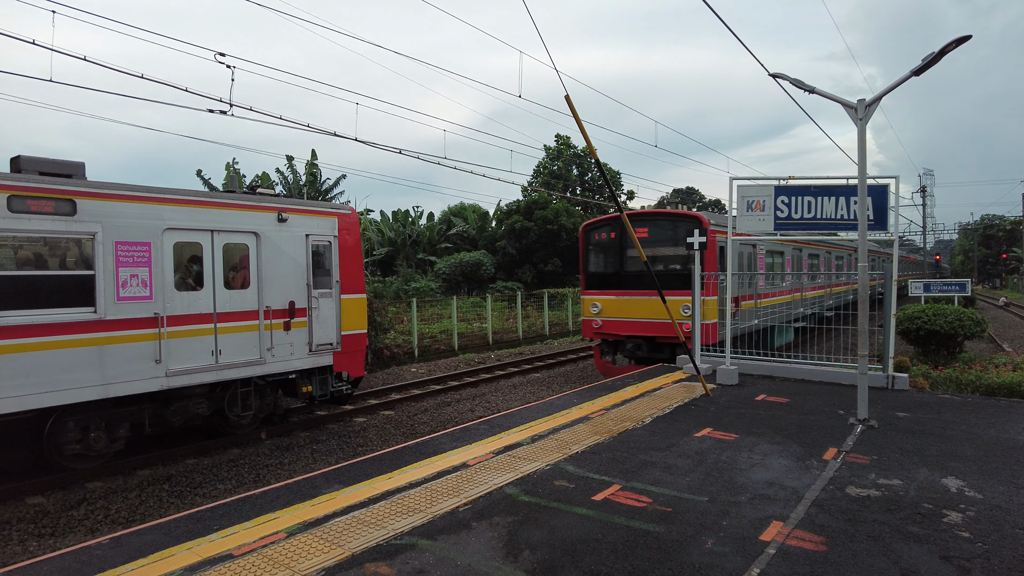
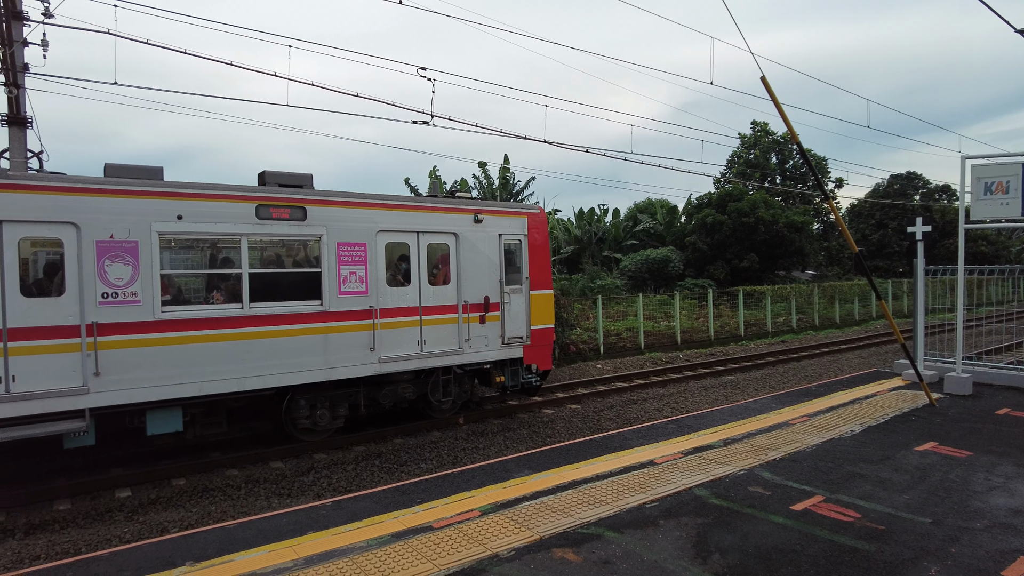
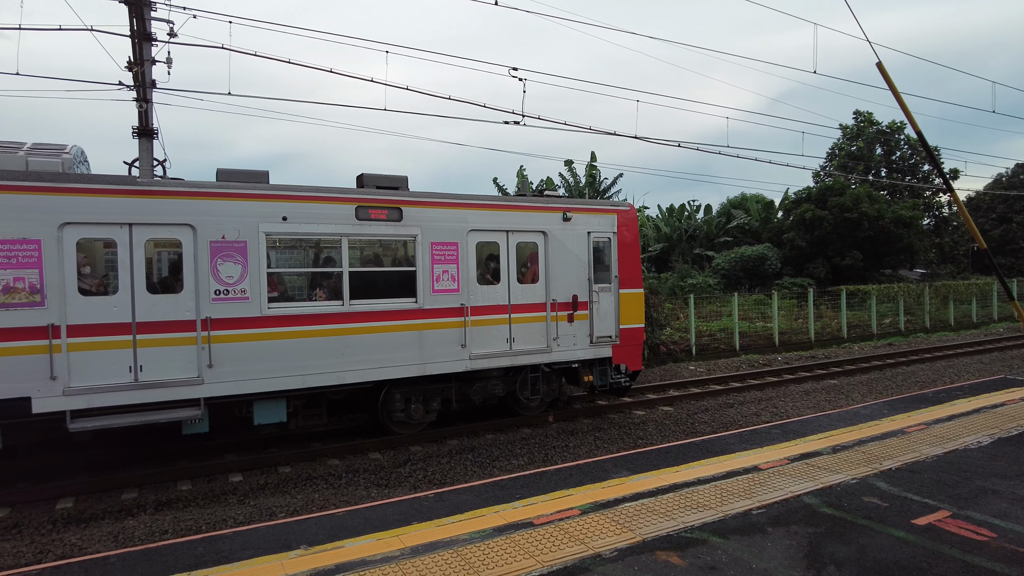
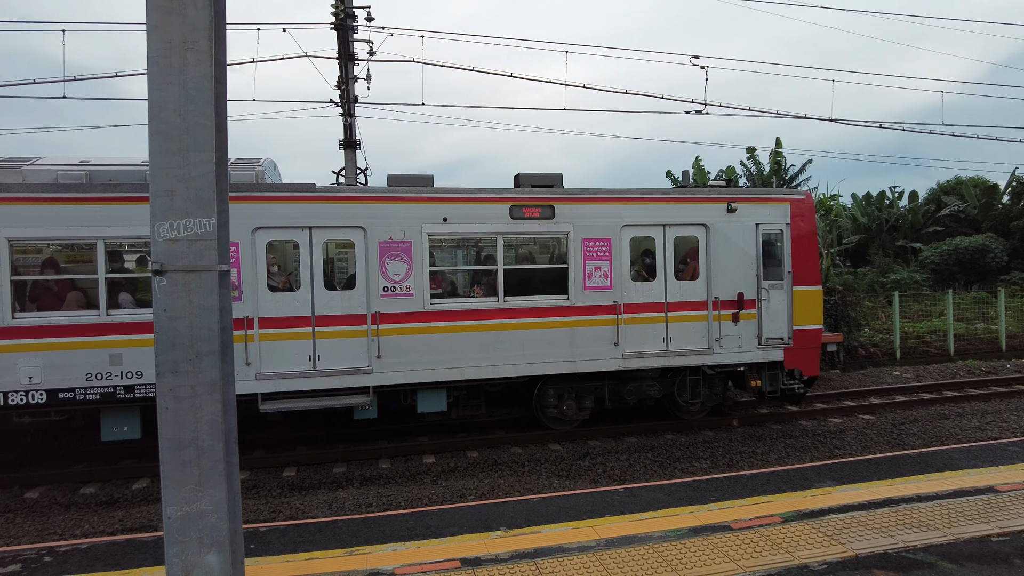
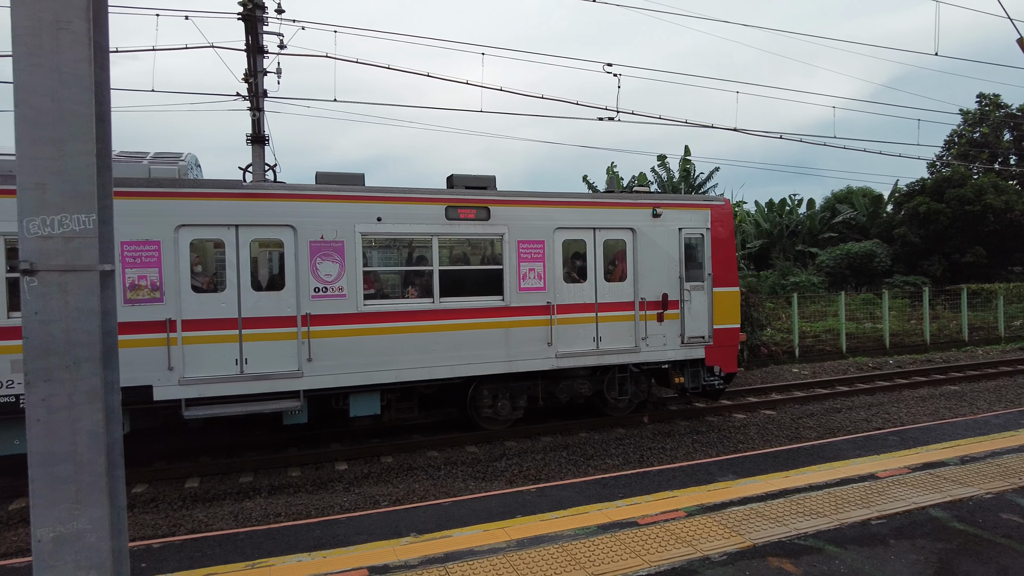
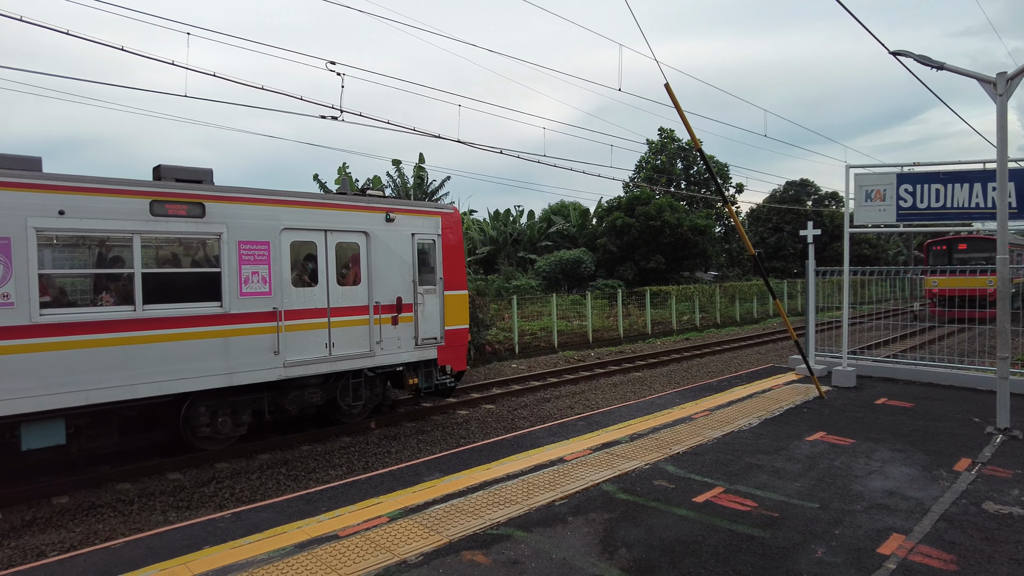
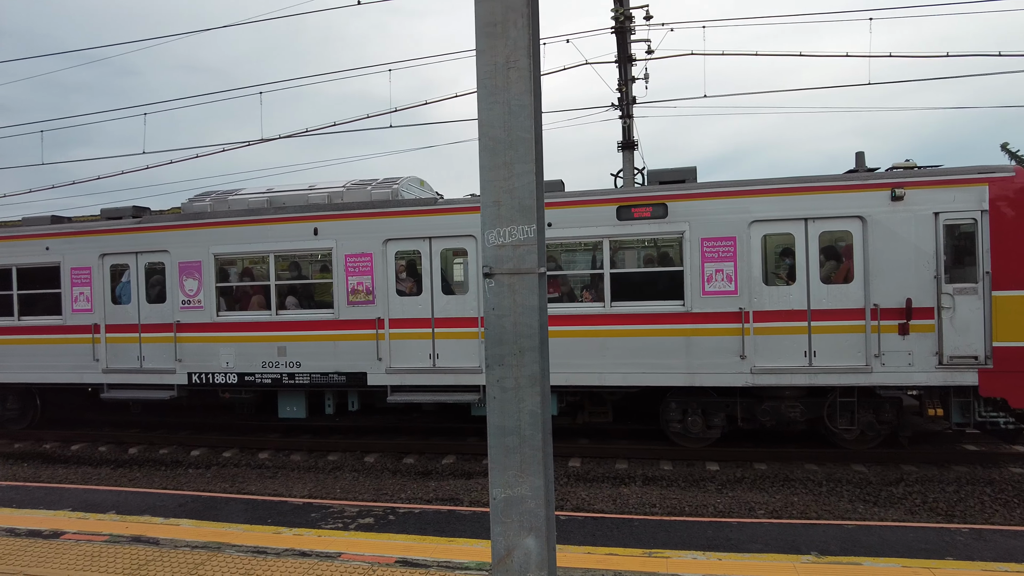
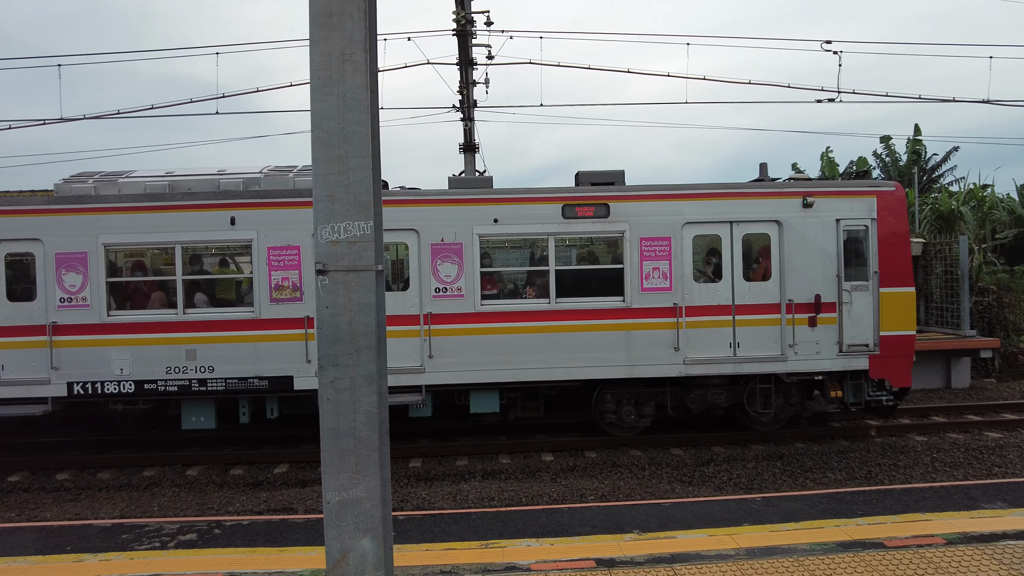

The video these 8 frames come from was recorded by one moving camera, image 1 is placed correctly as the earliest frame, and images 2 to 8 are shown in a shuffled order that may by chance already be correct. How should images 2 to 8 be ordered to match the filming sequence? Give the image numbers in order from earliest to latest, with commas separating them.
6, 2, 3, 5, 4, 8, 7
